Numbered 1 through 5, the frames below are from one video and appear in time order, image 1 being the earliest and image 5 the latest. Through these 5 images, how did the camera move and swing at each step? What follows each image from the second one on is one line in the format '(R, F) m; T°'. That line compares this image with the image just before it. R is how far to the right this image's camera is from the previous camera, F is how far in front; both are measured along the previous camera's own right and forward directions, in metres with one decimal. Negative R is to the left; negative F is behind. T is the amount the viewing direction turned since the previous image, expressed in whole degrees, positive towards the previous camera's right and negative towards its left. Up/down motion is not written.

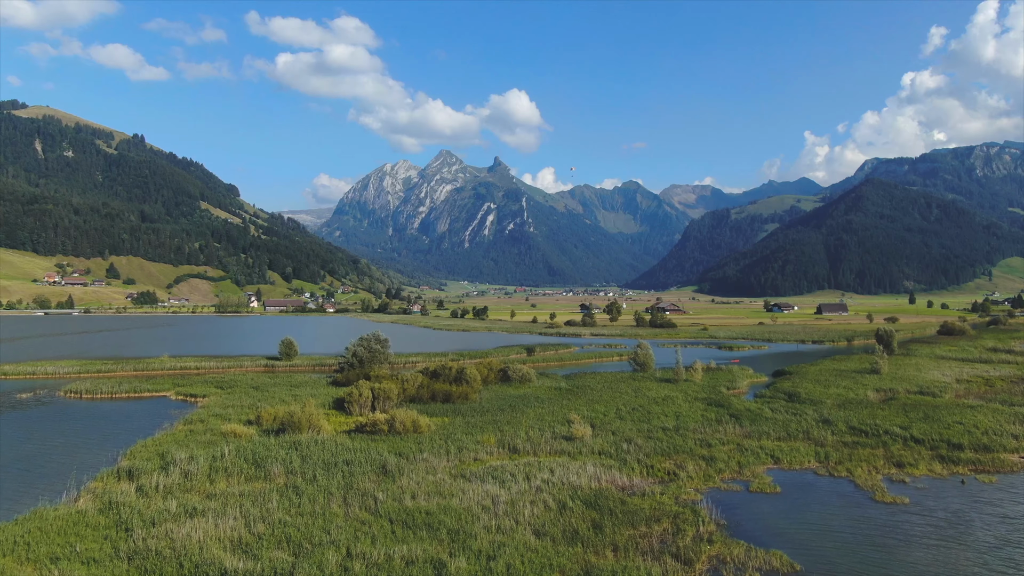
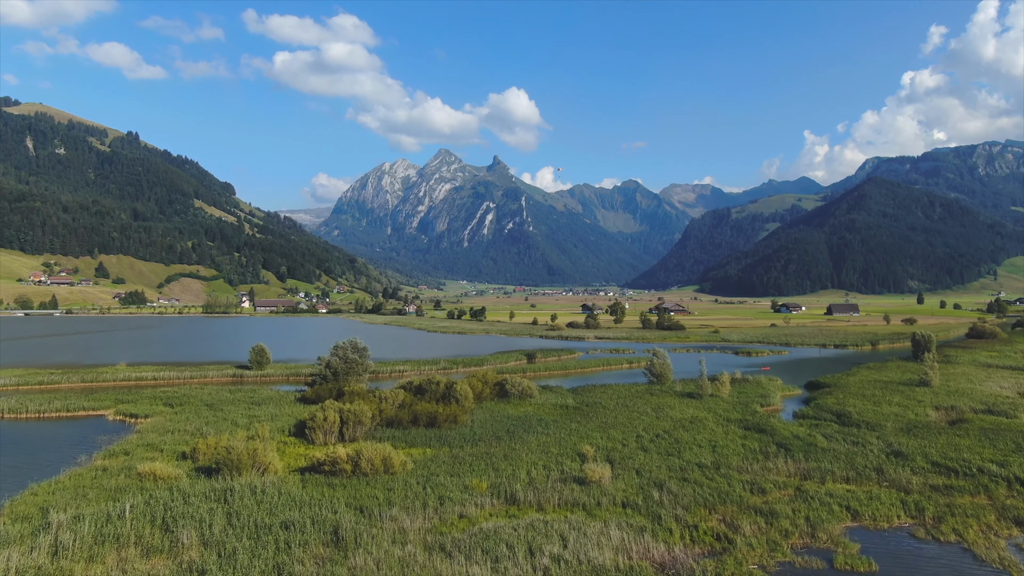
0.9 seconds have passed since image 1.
(+0.1, +6.9) m; 0°
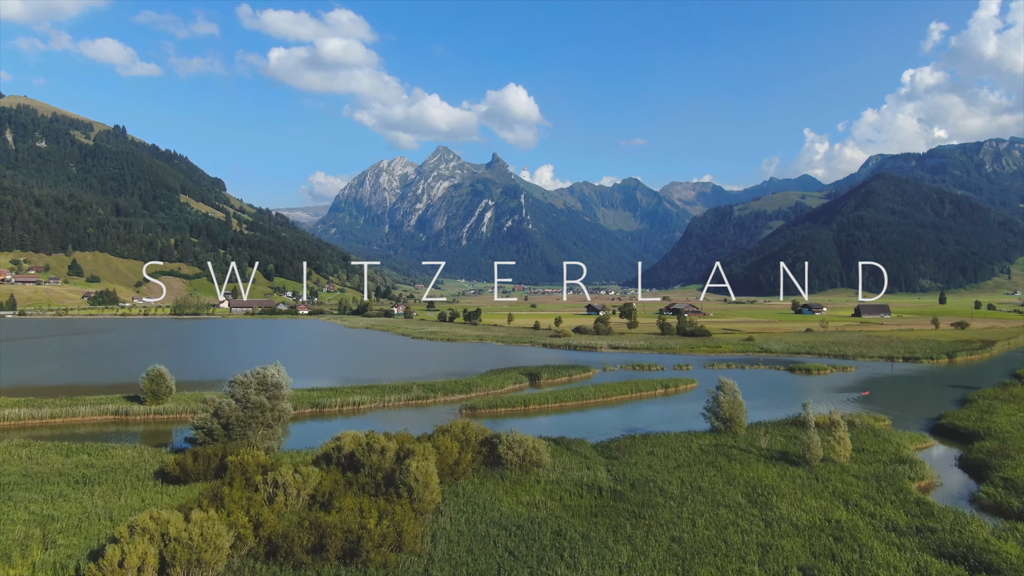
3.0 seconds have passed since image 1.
(+0.1, +16.2) m; 0°
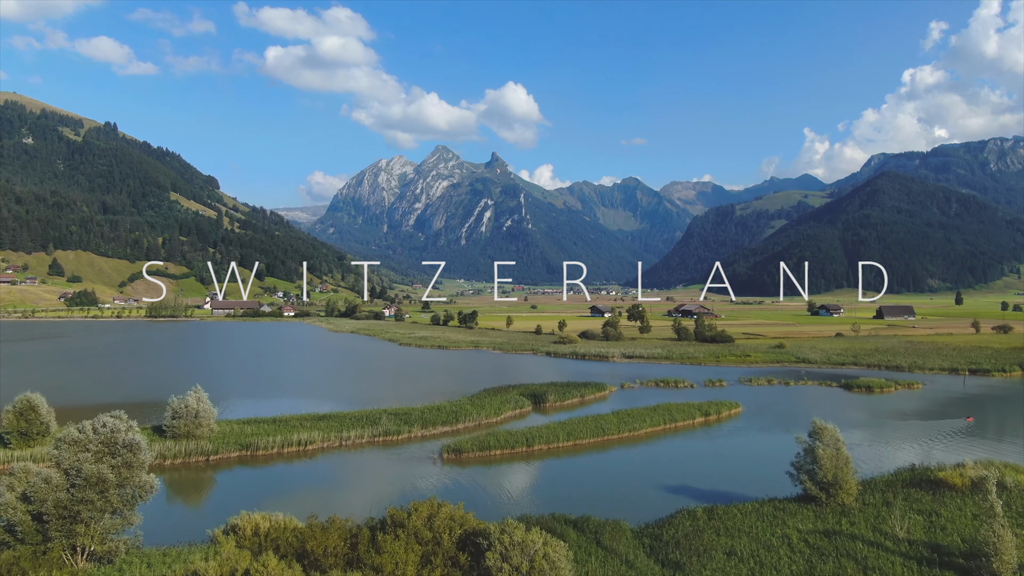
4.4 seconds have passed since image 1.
(+0.1, +10.8) m; 0°
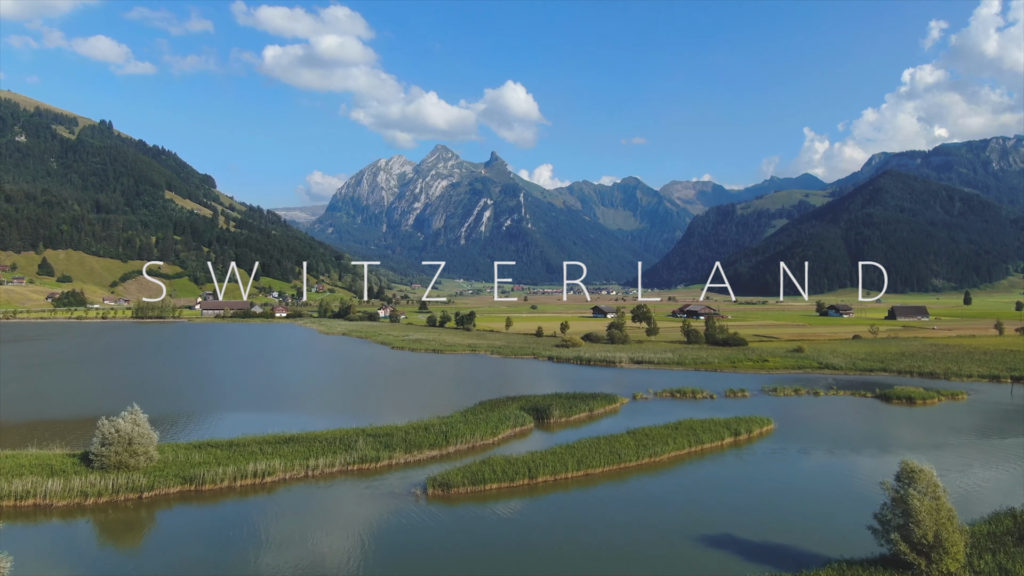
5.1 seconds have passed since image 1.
(0.0, +5.4) m; 0°
